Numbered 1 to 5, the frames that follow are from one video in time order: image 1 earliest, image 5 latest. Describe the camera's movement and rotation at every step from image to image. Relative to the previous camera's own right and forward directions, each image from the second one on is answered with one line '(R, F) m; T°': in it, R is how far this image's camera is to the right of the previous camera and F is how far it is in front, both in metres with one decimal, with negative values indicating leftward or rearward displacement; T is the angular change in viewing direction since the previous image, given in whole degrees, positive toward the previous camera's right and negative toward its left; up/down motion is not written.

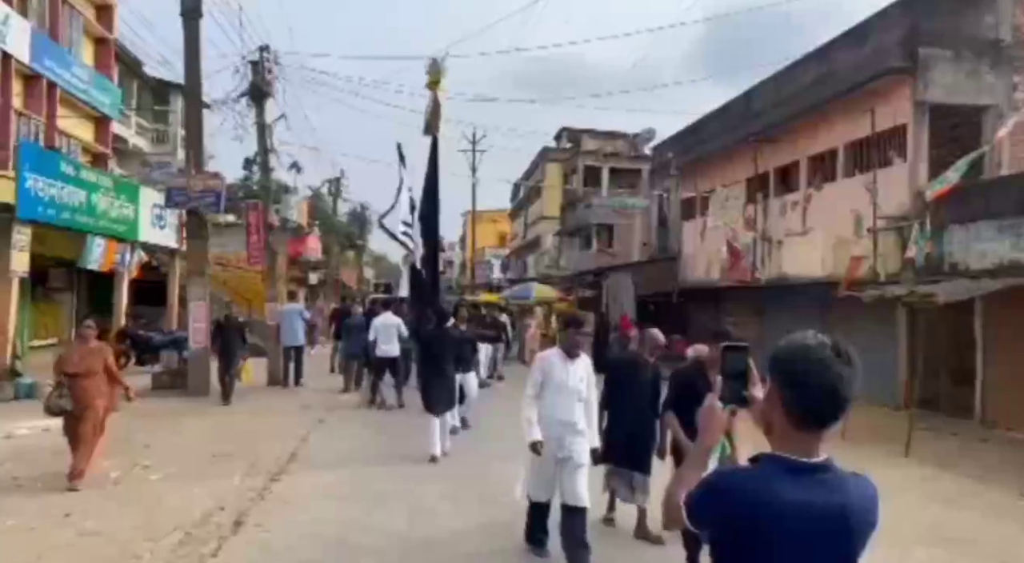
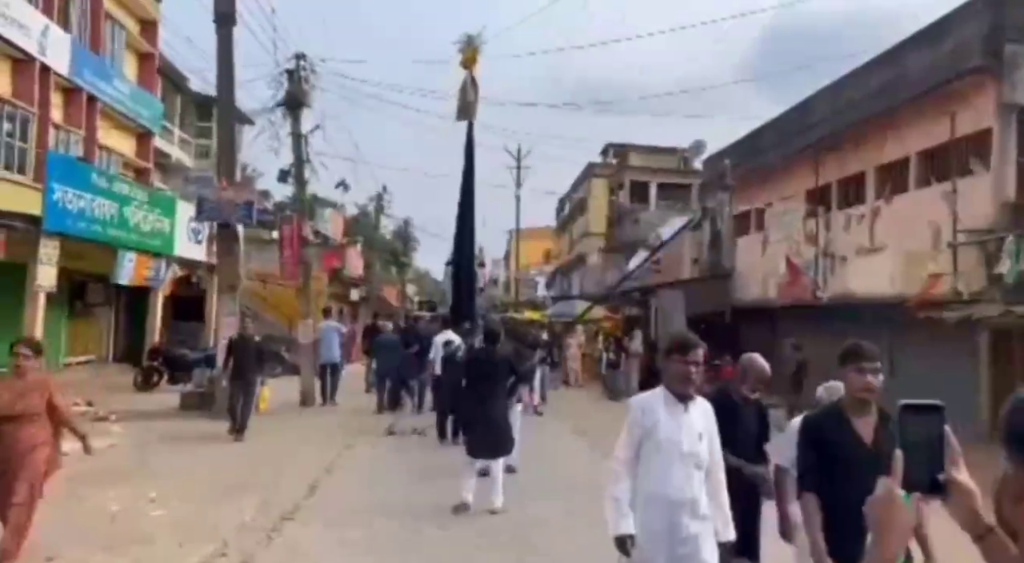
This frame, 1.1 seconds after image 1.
(0.0, +0.9) m; -3°
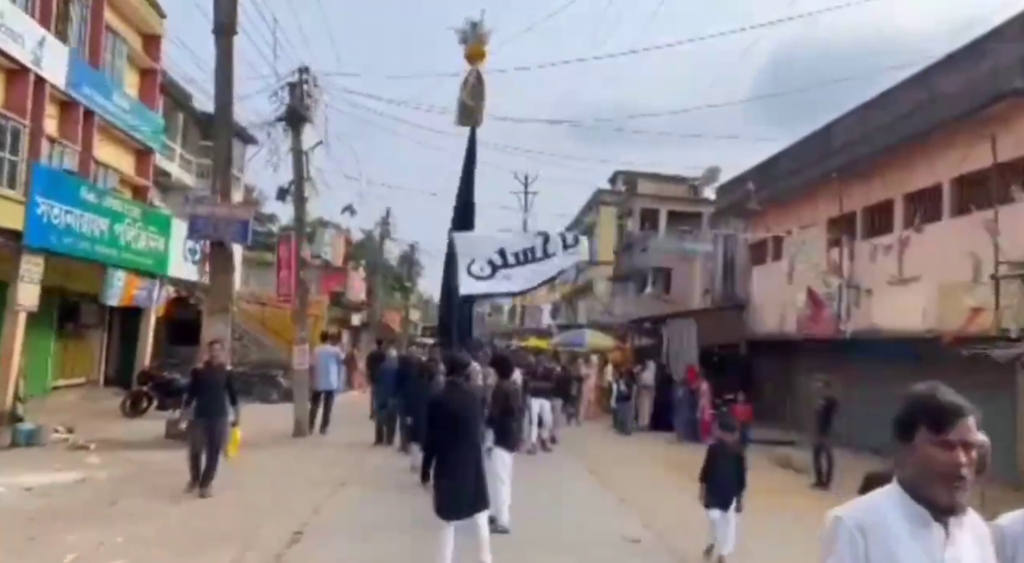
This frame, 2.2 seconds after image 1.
(-0.1, +0.9) m; 0°
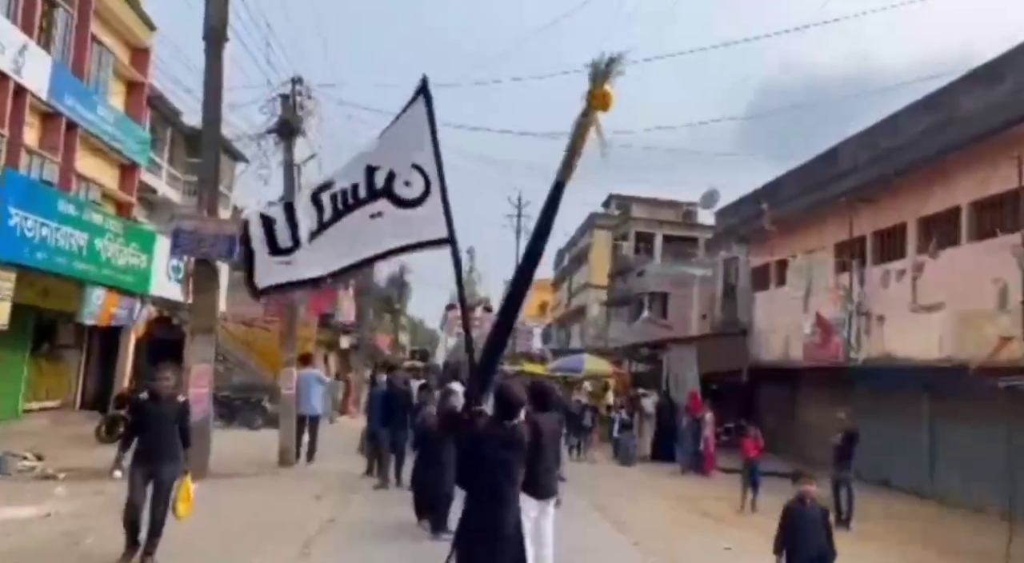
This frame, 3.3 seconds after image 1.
(-0.2, +0.7) m; +1°
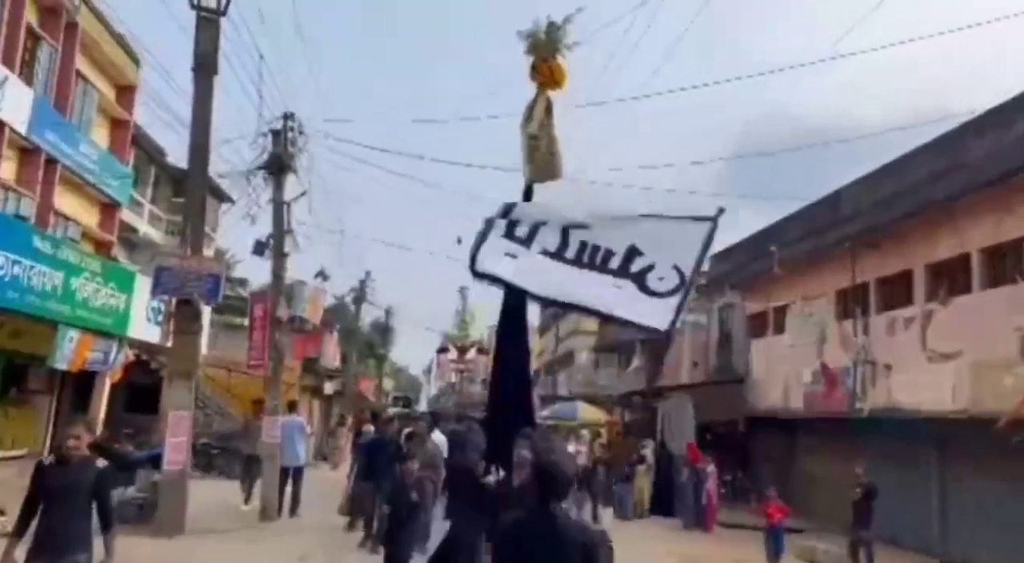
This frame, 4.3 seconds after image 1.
(-0.3, +0.6) m; +1°
